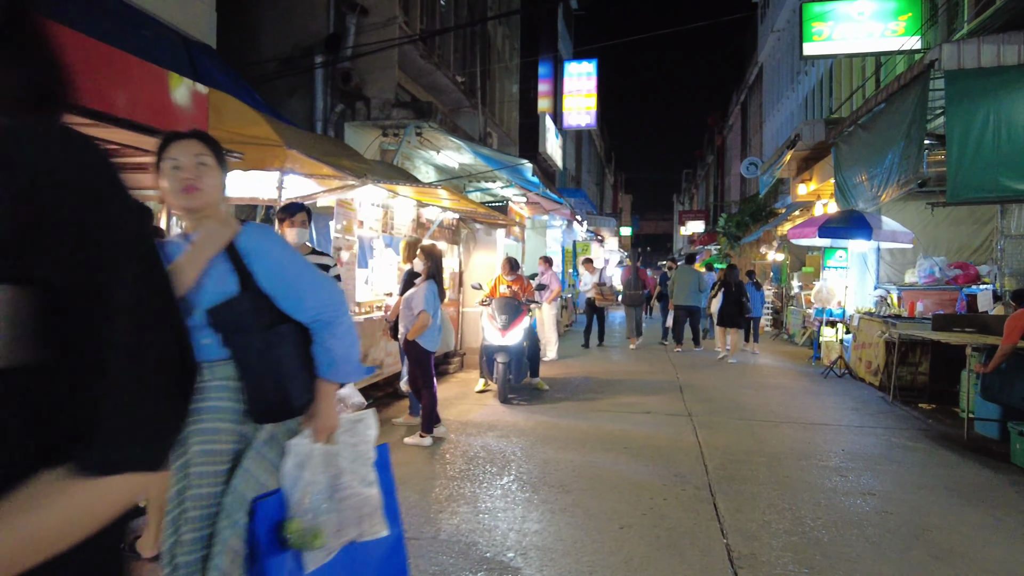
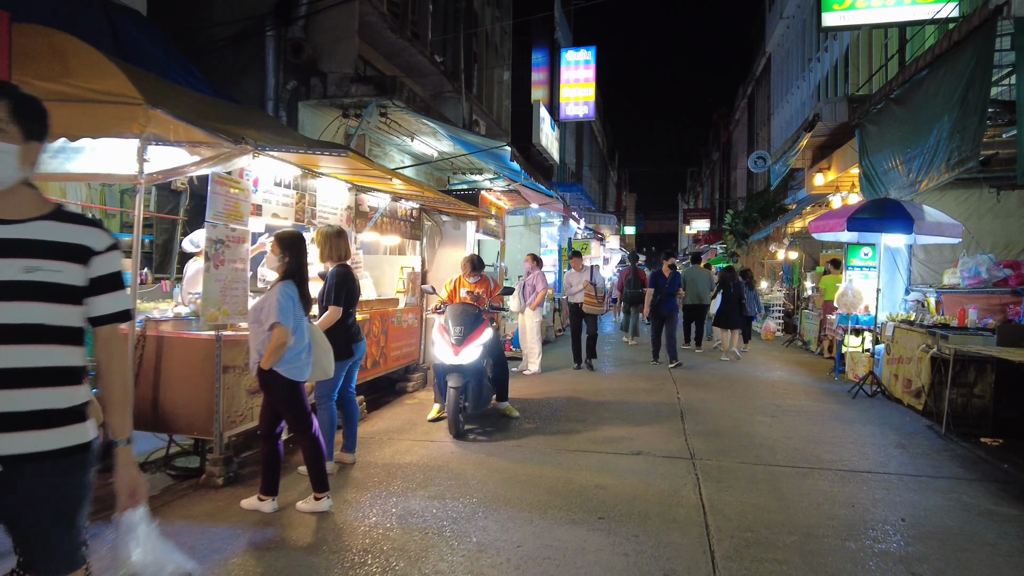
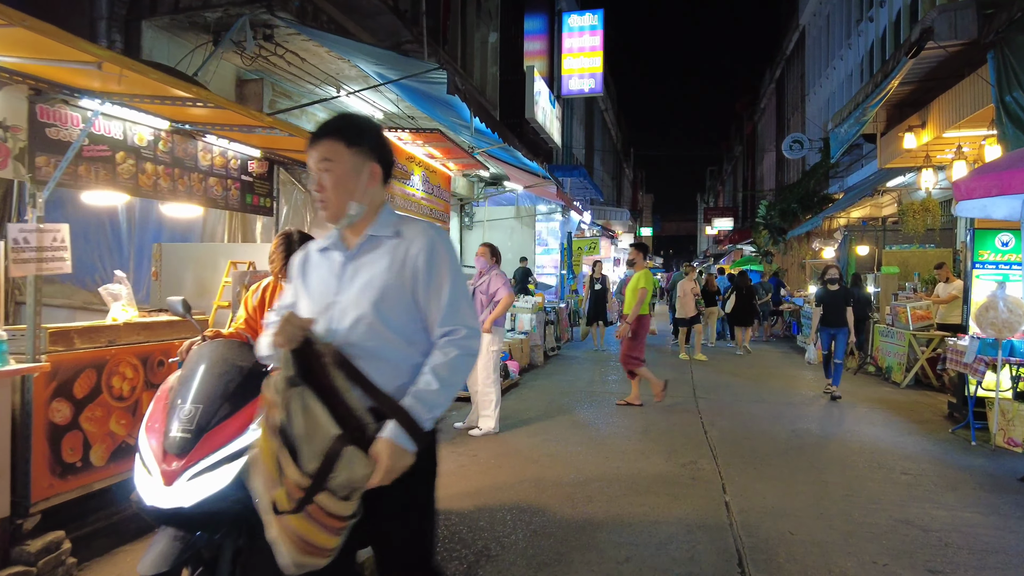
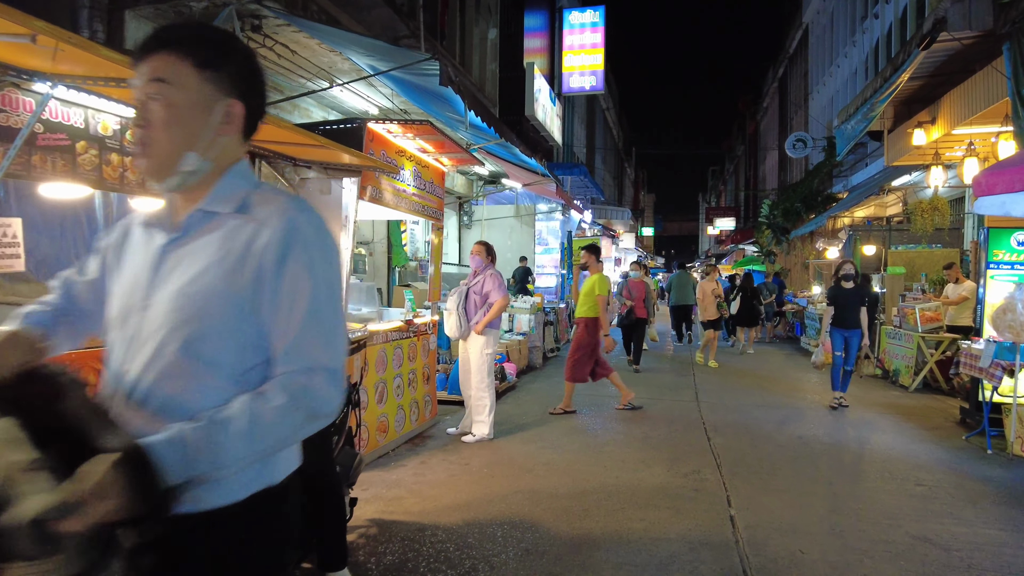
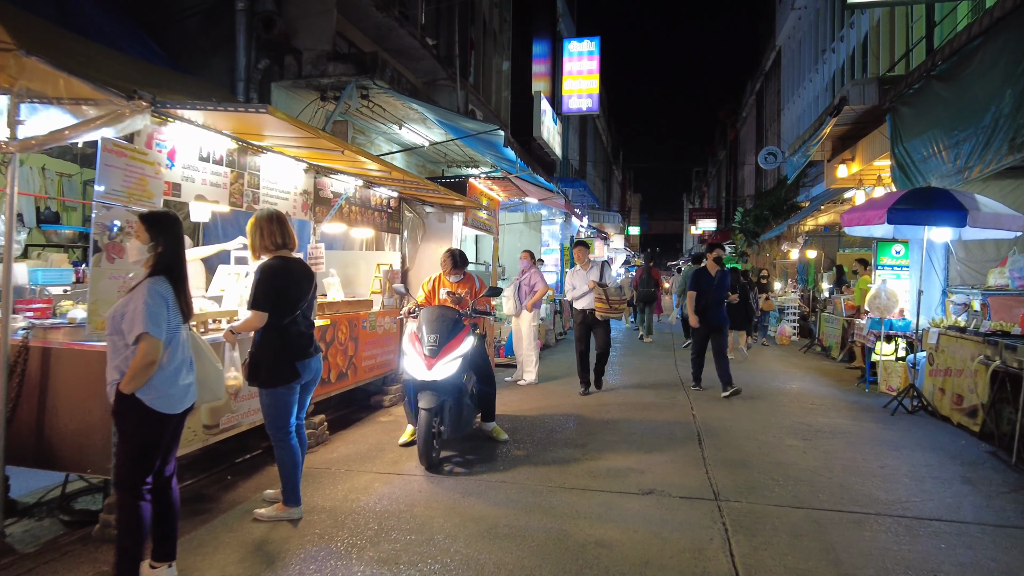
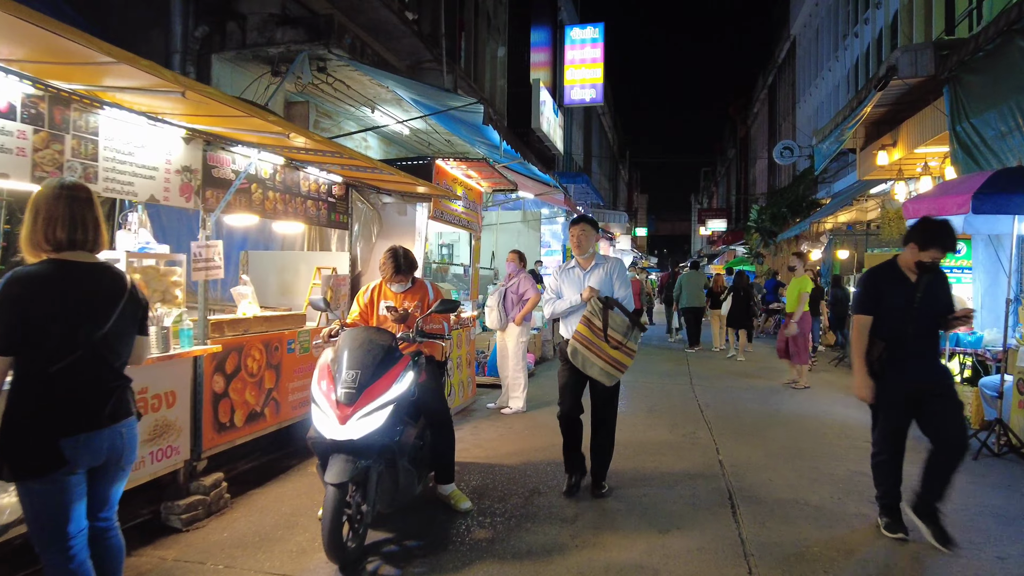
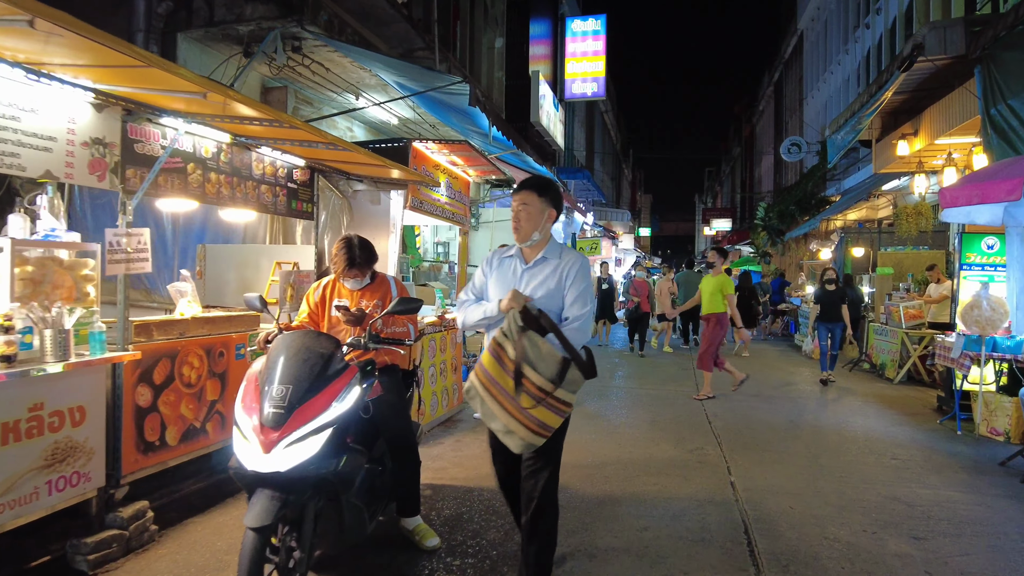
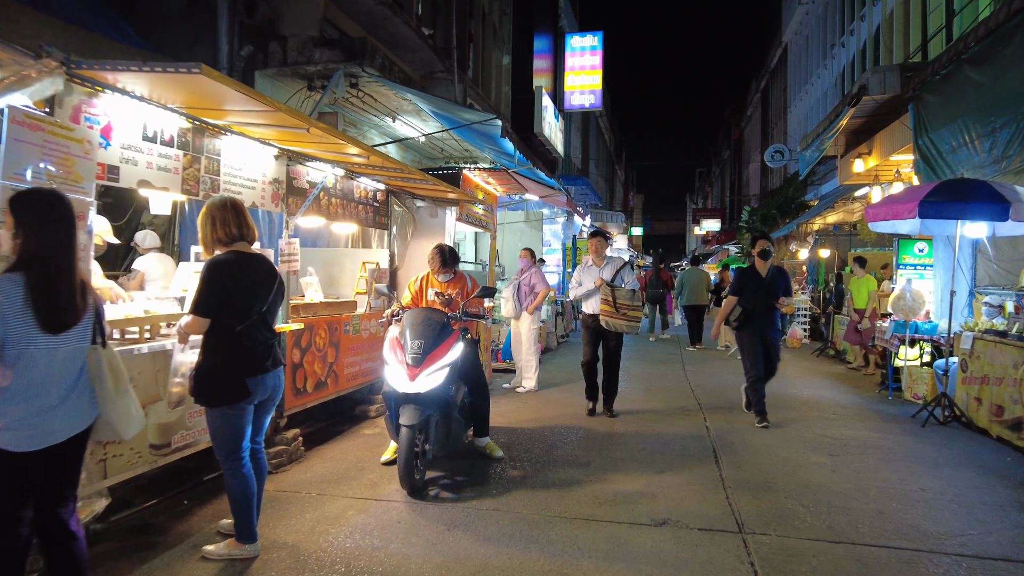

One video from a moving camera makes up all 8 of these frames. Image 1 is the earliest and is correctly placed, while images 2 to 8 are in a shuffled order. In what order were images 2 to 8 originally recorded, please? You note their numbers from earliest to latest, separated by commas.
2, 5, 8, 6, 7, 3, 4
